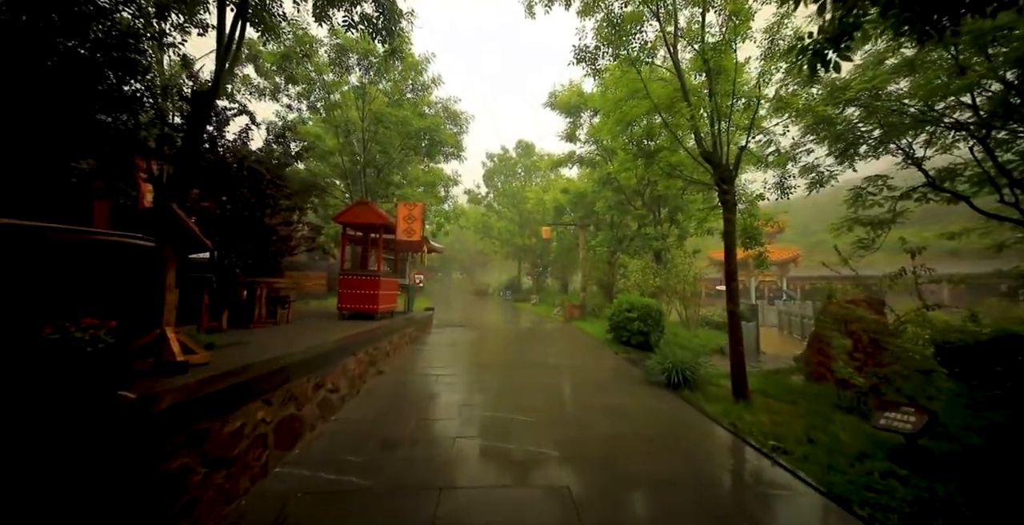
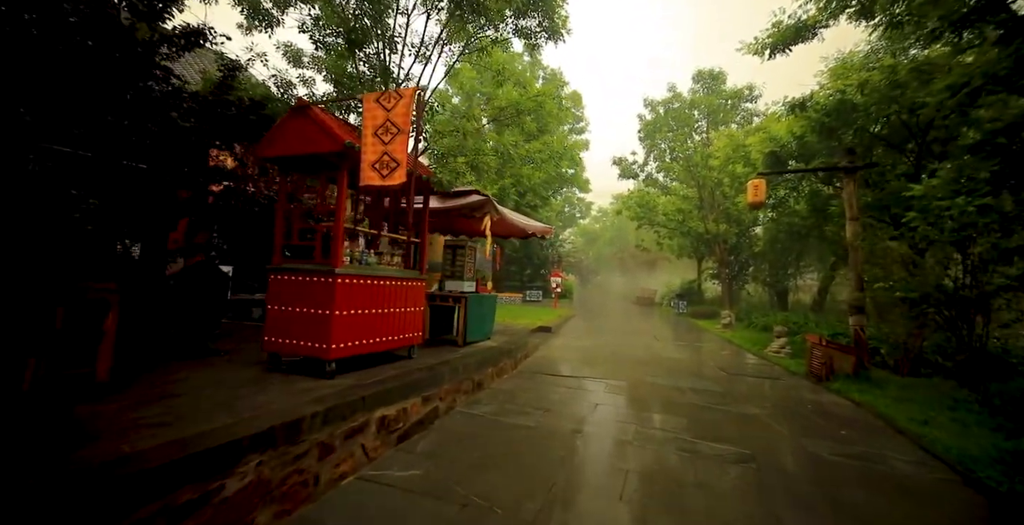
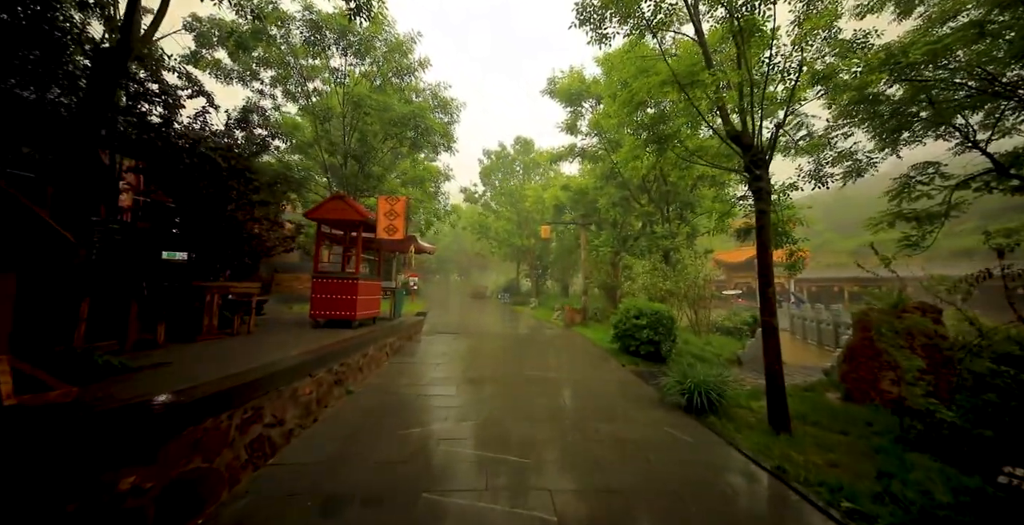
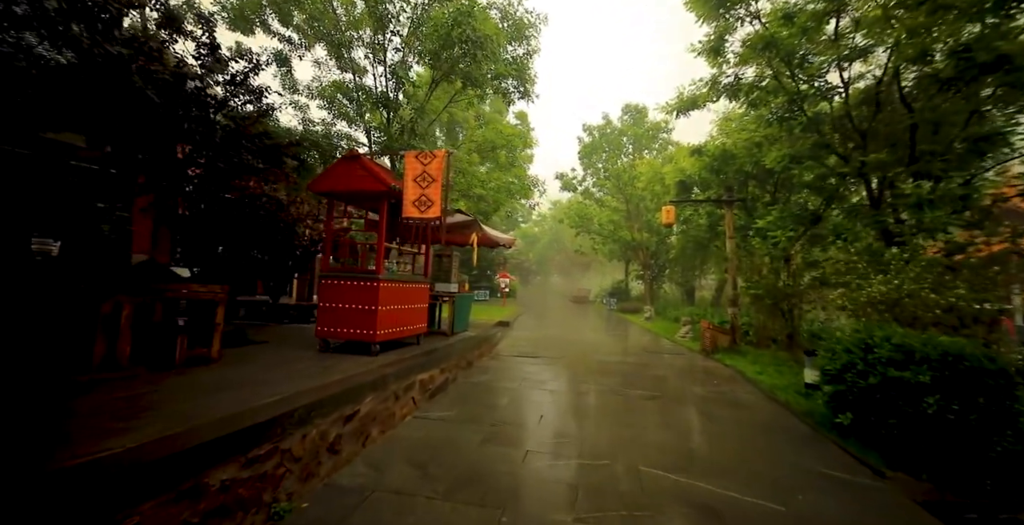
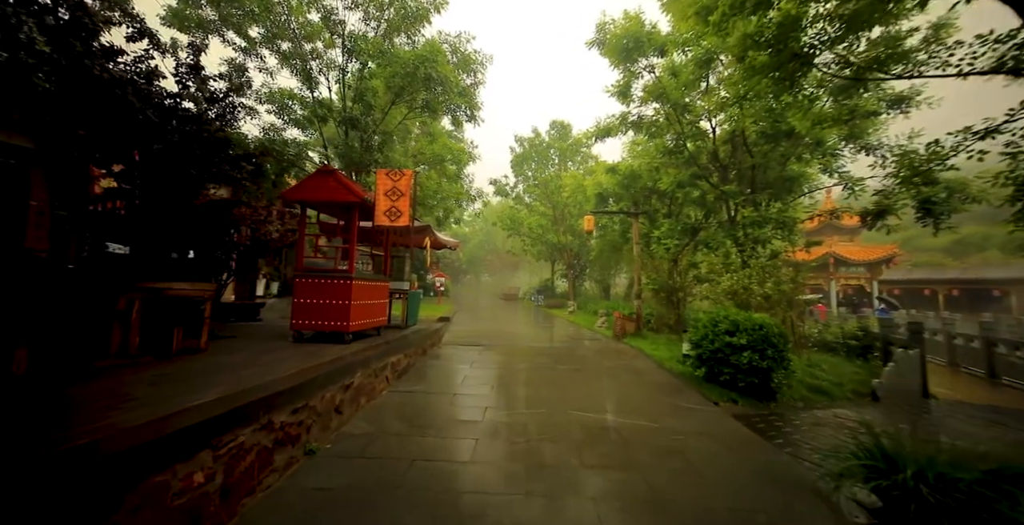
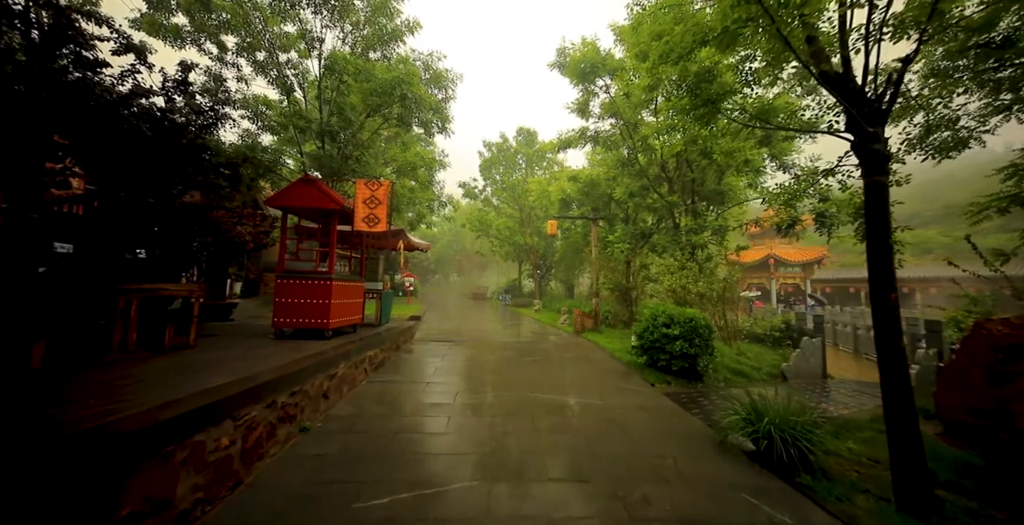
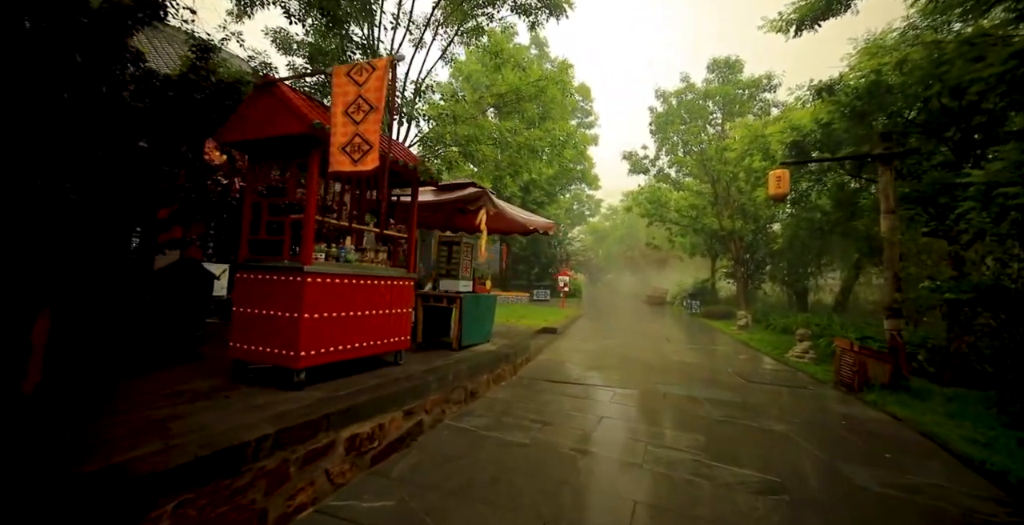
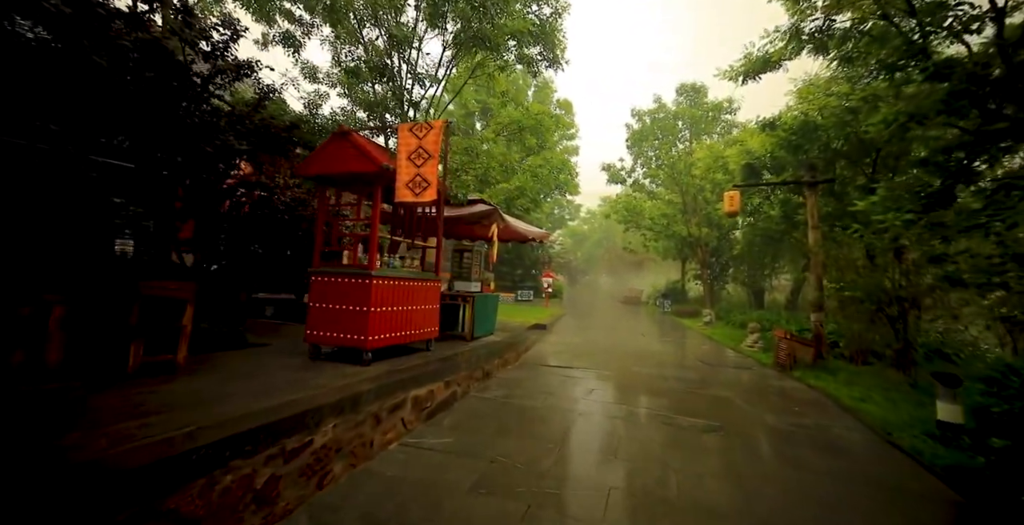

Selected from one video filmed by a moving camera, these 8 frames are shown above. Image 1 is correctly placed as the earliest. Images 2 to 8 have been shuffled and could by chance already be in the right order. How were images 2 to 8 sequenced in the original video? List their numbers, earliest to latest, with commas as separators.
3, 6, 5, 4, 8, 2, 7
